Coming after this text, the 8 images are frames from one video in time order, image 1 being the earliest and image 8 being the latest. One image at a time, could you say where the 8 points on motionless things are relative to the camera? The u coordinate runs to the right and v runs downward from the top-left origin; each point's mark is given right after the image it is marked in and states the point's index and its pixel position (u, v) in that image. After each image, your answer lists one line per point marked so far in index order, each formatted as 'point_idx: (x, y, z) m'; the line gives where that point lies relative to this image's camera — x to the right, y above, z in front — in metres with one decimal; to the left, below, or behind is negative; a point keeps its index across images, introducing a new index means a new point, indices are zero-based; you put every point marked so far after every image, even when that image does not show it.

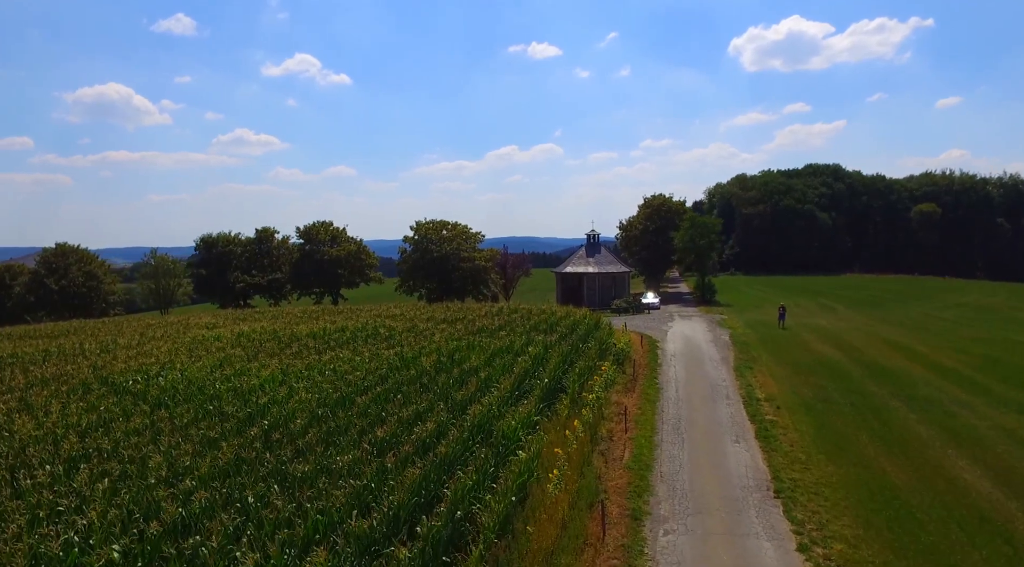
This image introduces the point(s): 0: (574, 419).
0: (+1.6, -3.5, +18.7) m
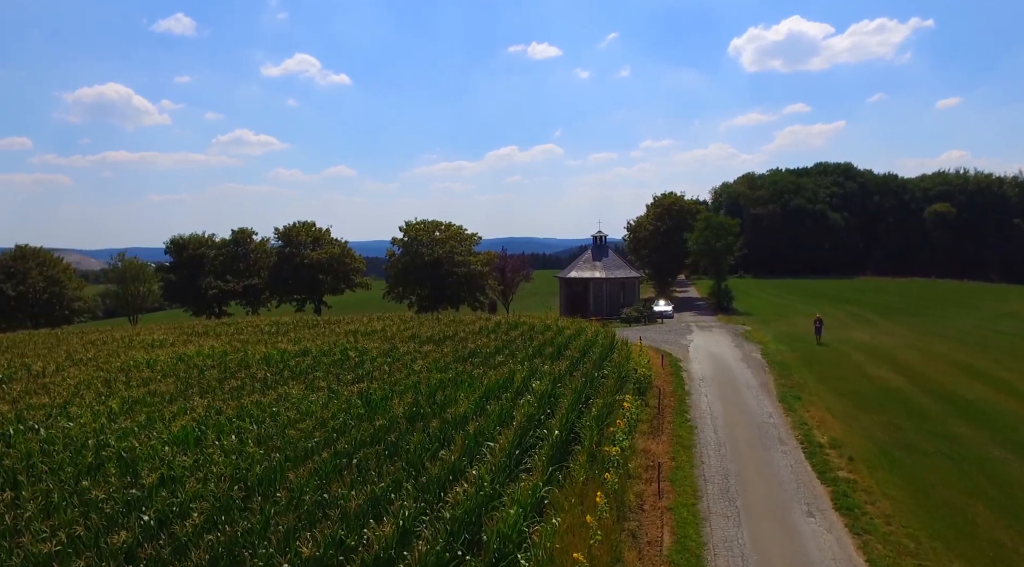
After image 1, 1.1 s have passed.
0: (+1.6, -3.9, +14.0) m
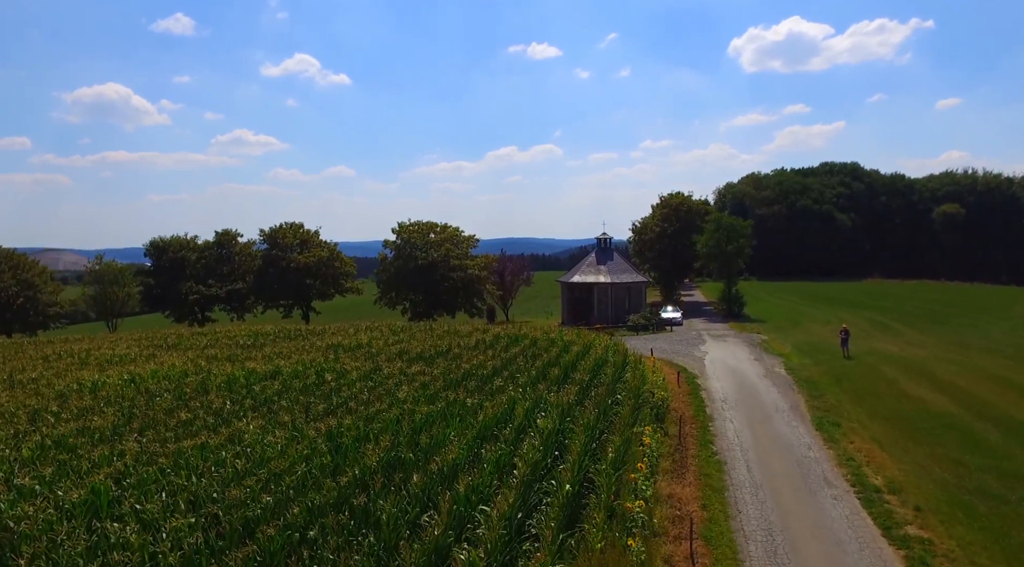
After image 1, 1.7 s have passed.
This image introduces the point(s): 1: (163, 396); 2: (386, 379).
0: (+1.6, -4.2, +11.1) m
1: (-8.5, -2.7, +17.5) m
2: (-3.3, -2.5, +18.7) m
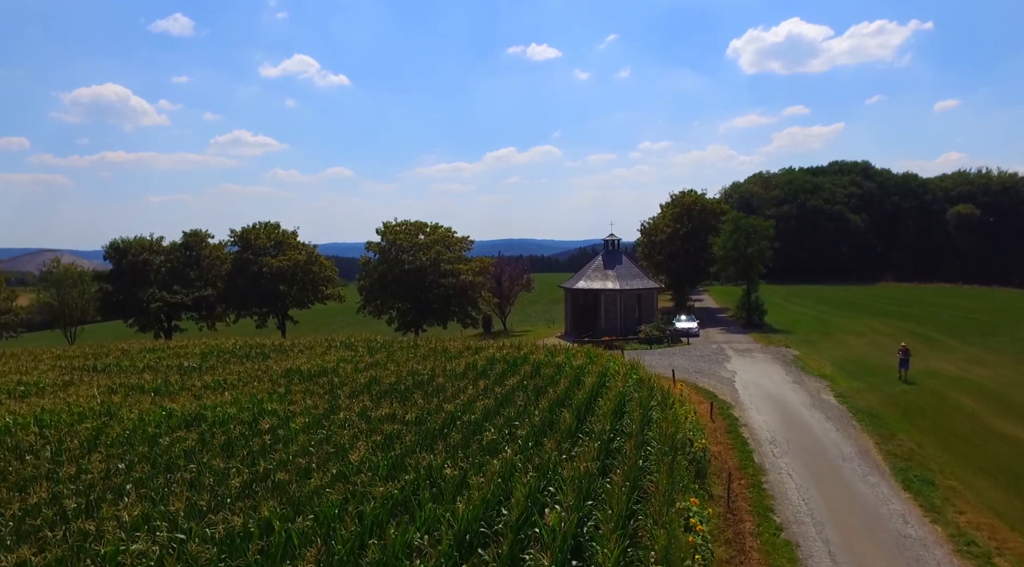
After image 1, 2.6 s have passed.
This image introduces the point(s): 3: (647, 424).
0: (+1.5, -4.6, +6.5) m
1: (-8.5, -3.0, +12.9) m
2: (-3.3, -2.8, +14.1) m
3: (+2.9, -3.0, +15.6) m
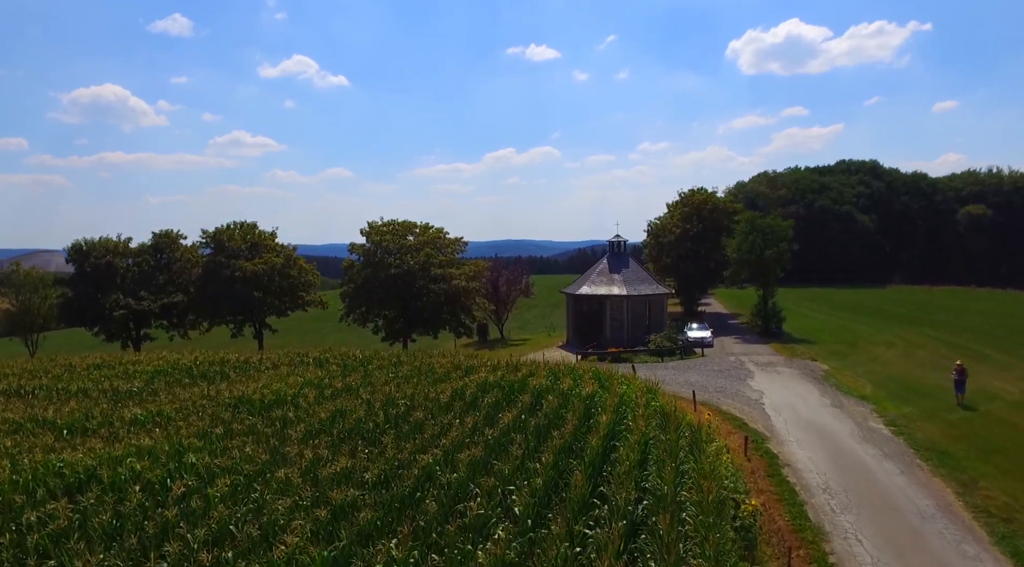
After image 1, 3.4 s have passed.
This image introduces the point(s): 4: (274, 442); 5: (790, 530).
0: (+1.5, -4.8, +2.9) m
1: (-8.6, -3.3, +9.3) m
2: (-3.4, -3.1, +10.5) m
3: (+2.8, -3.3, +12.0) m
4: (-4.4, -2.9, +13.4) m
5: (+5.1, -4.6, +13.4) m
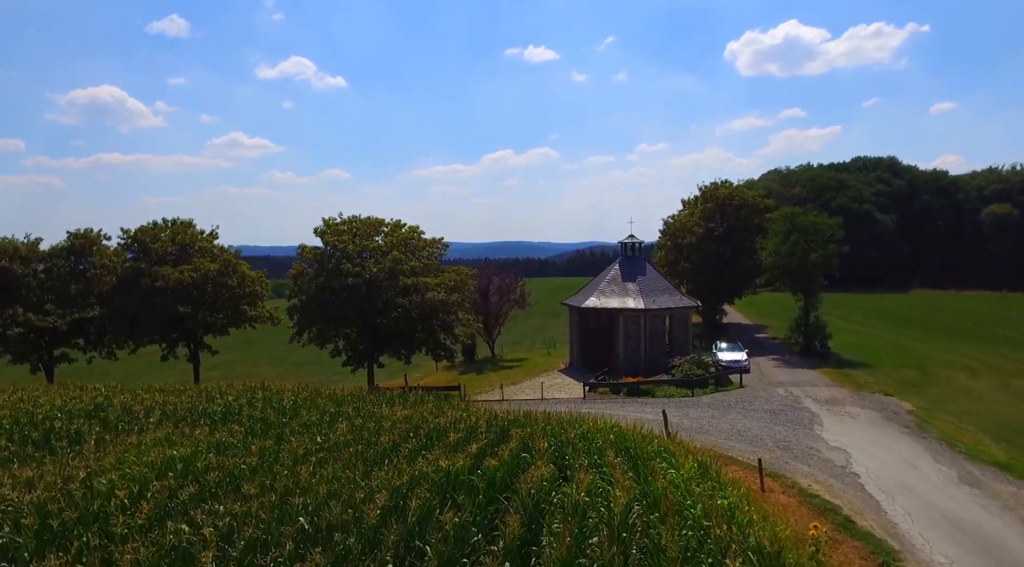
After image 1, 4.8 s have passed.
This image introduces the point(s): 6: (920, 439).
0: (+1.2, -5.2, -4.4) m
1: (-8.9, -3.7, +1.9) m
2: (-3.7, -3.5, +3.2) m
3: (+2.5, -3.7, +4.7) m
4: (-4.7, -3.4, +6.0) m
5: (+4.8, -5.0, +6.0) m
6: (+11.1, -4.3, +19.7) m
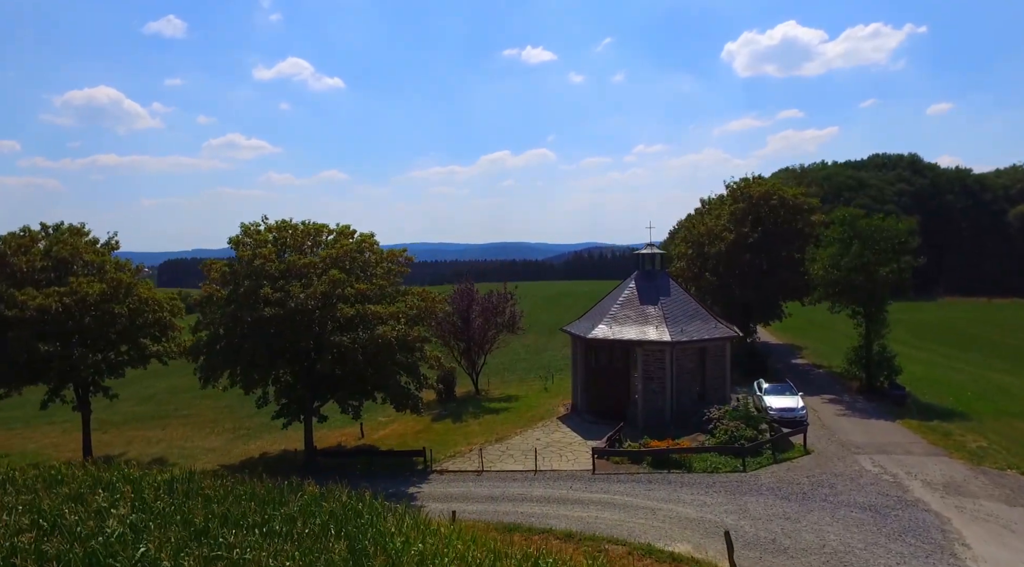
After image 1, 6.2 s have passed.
0: (+0.8, -6.1, -12.1) m
1: (-9.3, -4.5, -5.8) m
2: (-4.2, -4.3, -4.5) m
3: (+2.1, -4.6, -3.0) m
4: (-5.1, -4.2, -1.7) m
5: (+4.4, -5.8, -1.7) m
6: (+10.6, -5.1, +12.0) m
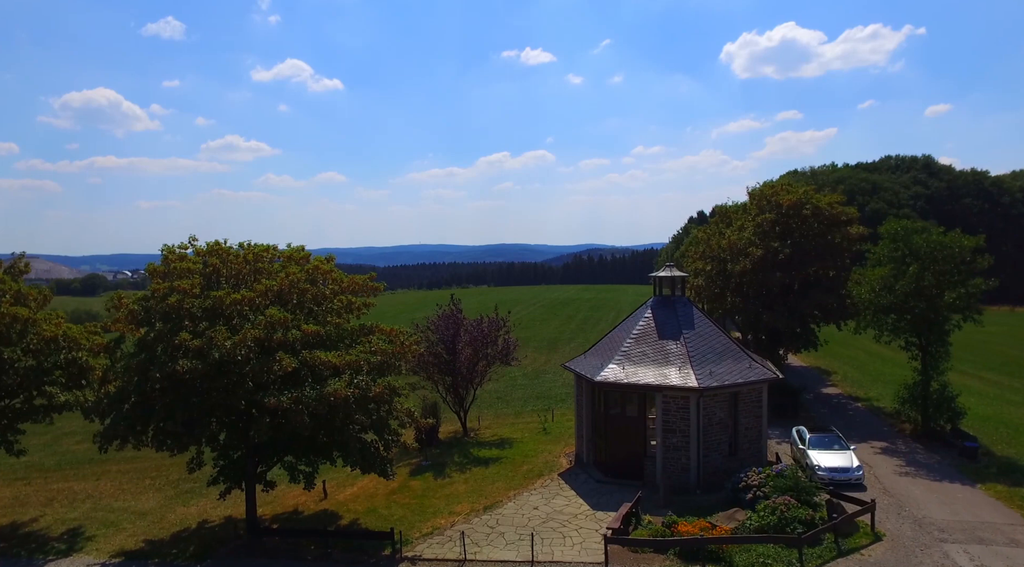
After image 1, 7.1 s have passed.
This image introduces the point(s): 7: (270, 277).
0: (+0.6, -6.9, -16.7) m
1: (-9.5, -5.4, -10.4) m
2: (-4.3, -5.2, -9.1) m
3: (+1.9, -5.4, -7.6) m
4: (-5.3, -5.1, -6.3) m
5: (+4.2, -6.7, -6.3) m
6: (+10.4, -6.0, +7.4) m
7: (-5.9, +0.2, +17.9) m
